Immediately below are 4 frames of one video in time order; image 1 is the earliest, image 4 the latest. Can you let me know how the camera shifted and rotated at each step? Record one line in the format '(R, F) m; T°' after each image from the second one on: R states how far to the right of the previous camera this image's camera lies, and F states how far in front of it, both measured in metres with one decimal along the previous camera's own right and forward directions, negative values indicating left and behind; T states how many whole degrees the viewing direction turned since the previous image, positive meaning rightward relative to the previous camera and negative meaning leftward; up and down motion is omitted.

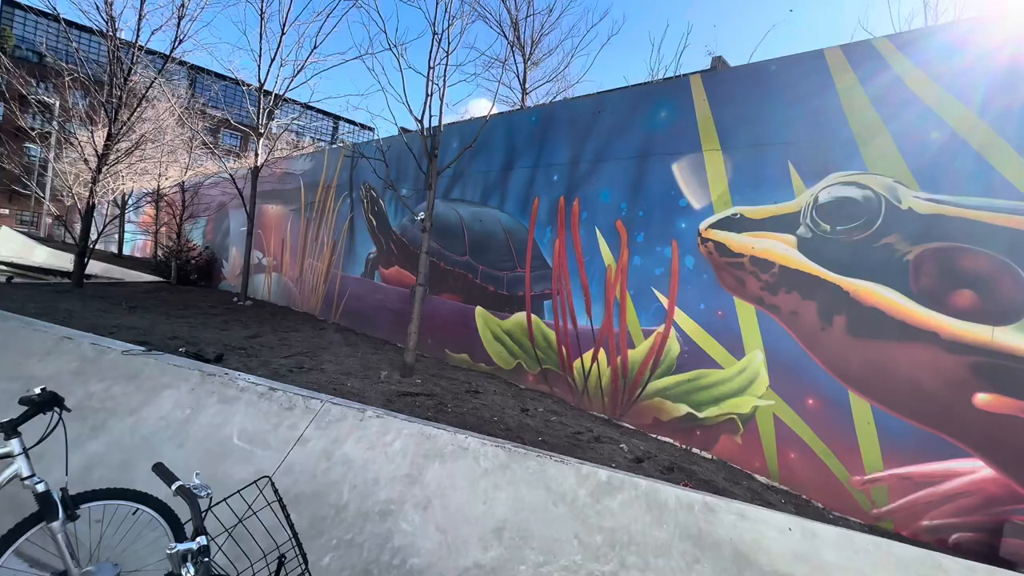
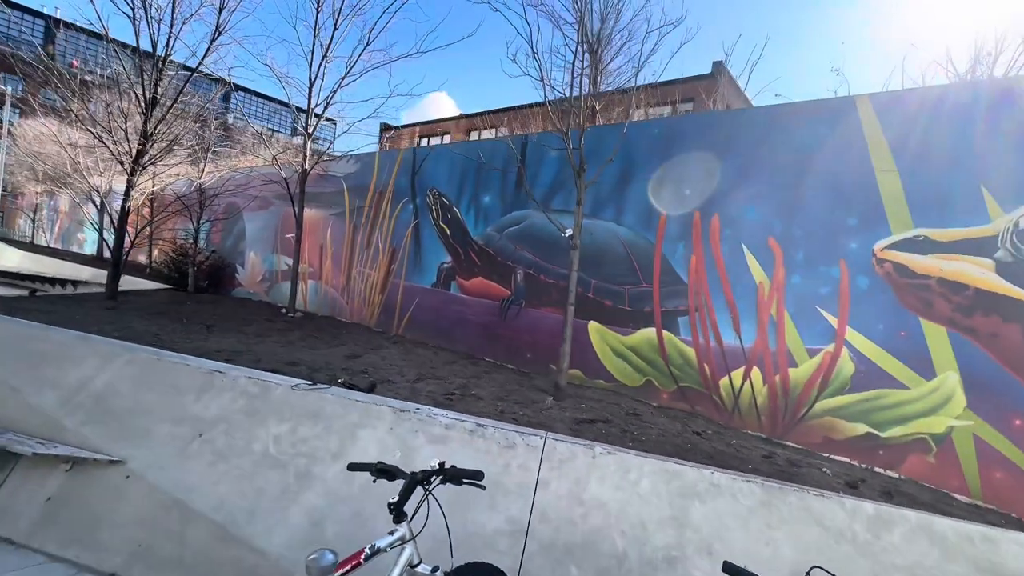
(-2.2, +0.3) m; +5°
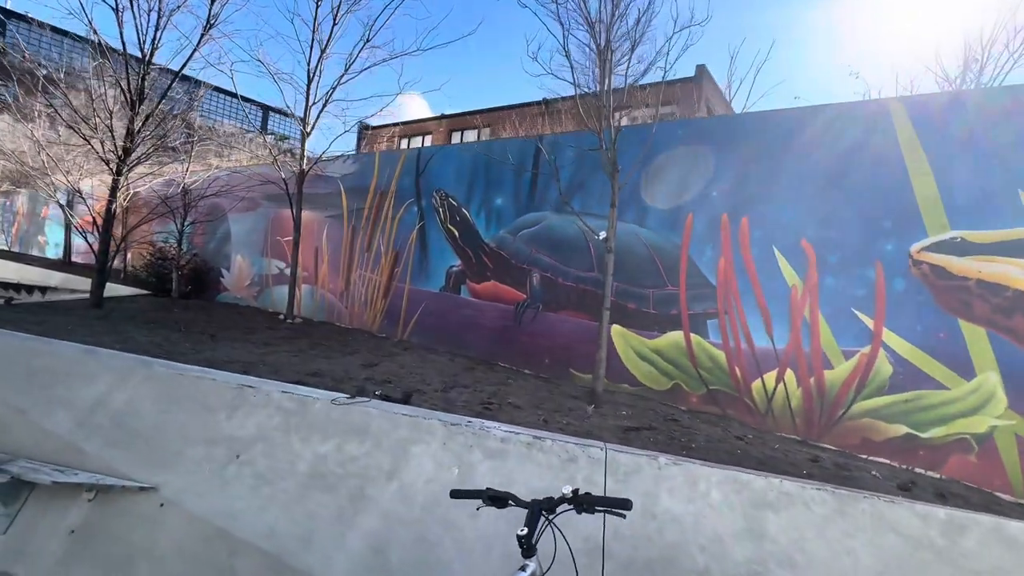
(-0.7, +0.2) m; +3°
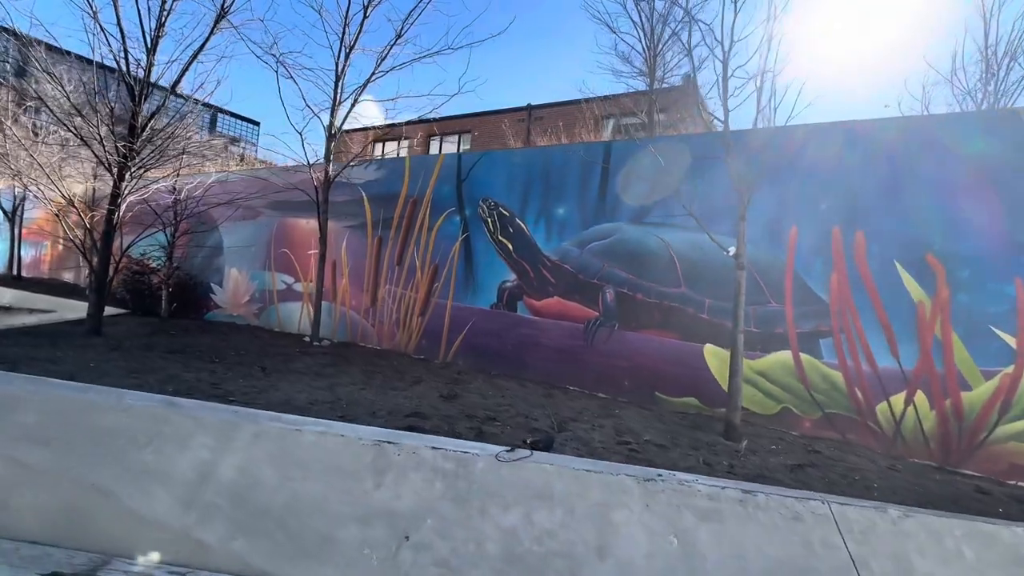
(-1.7, +0.7) m; +5°
